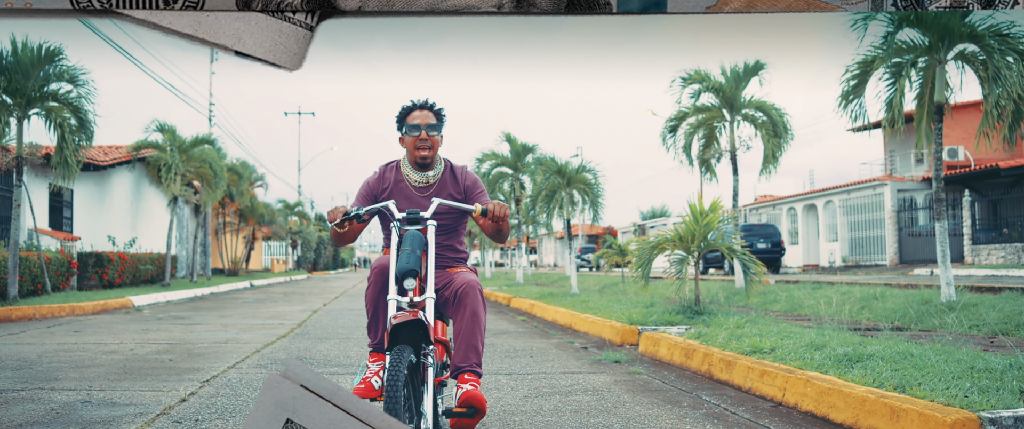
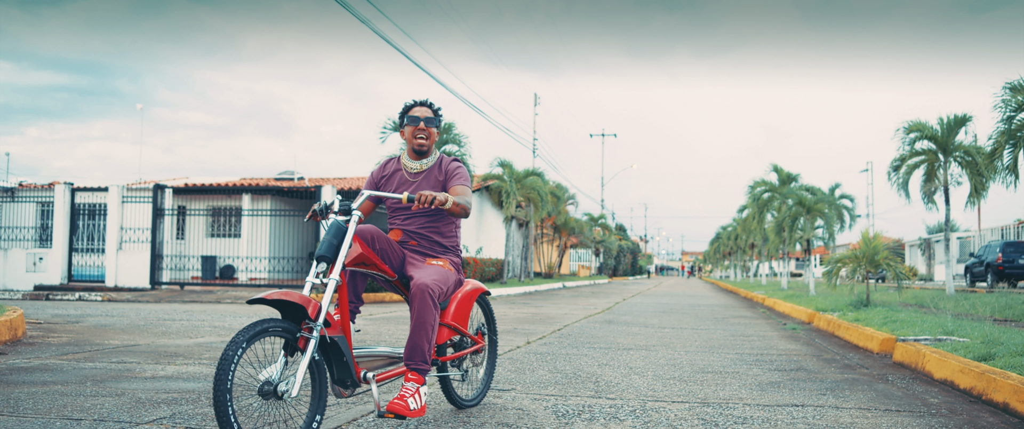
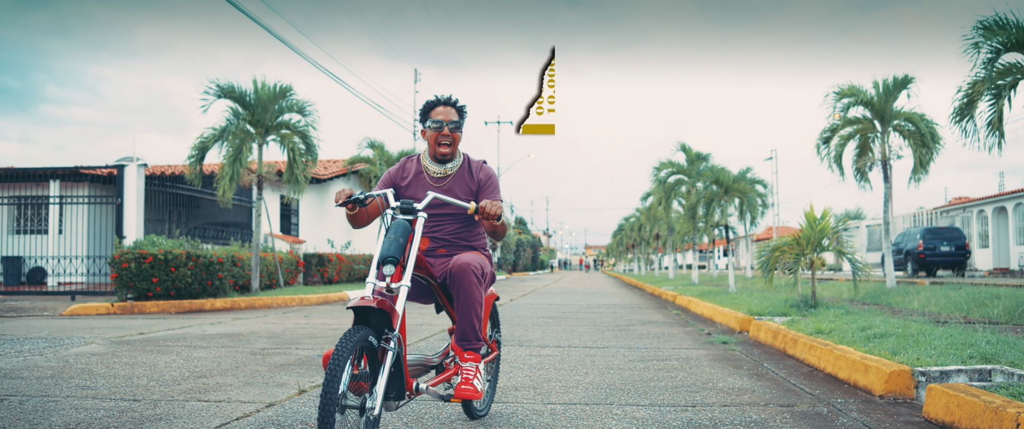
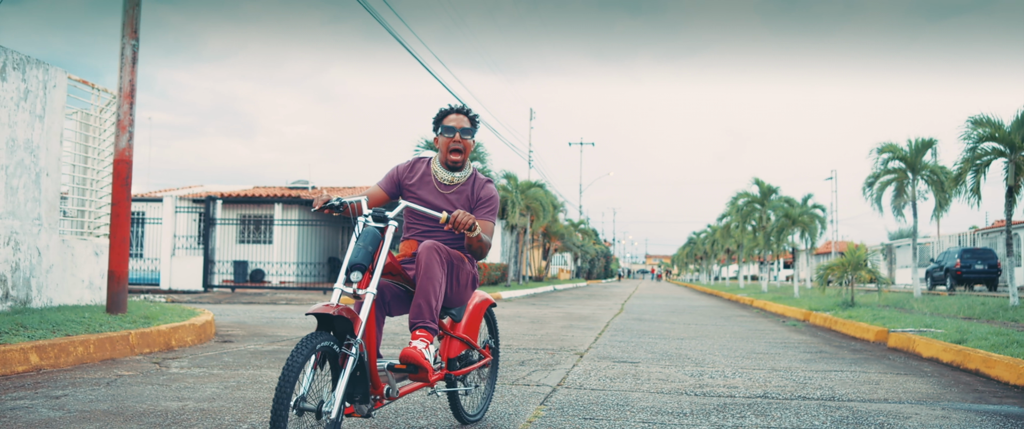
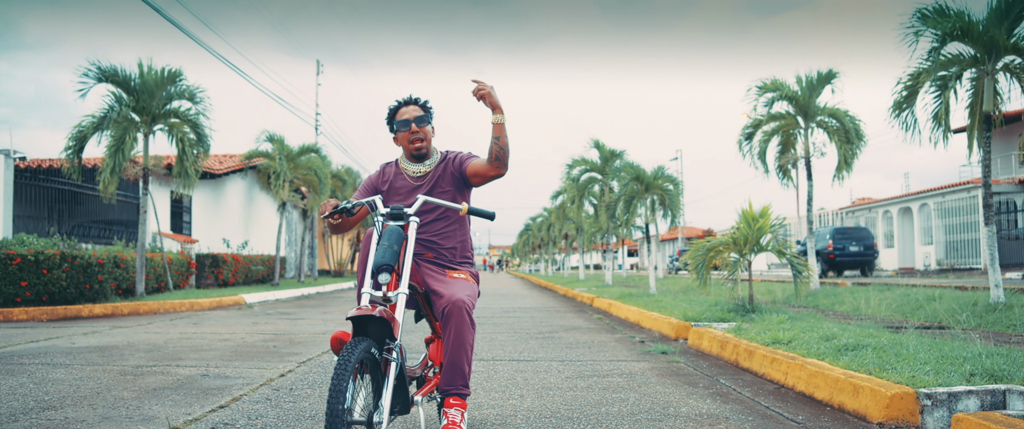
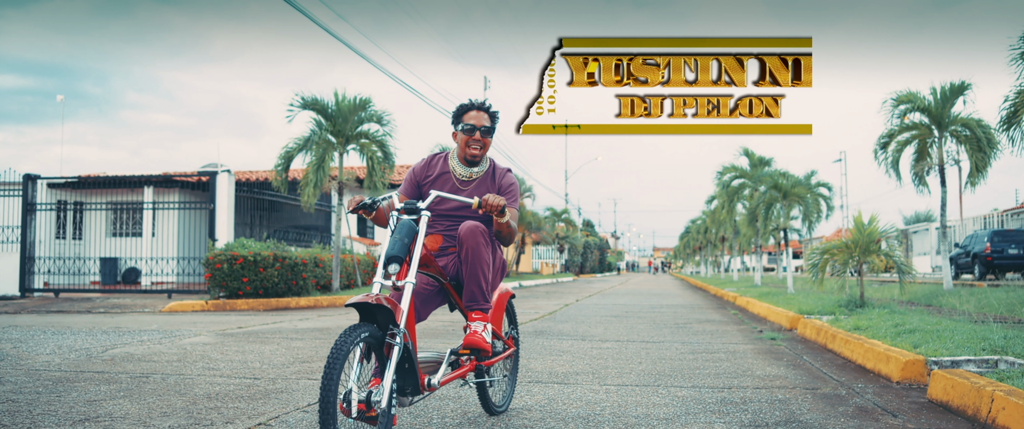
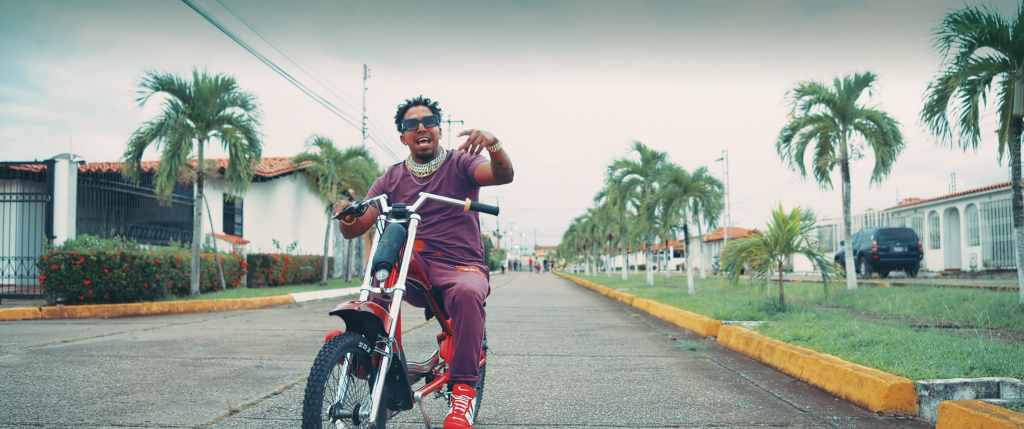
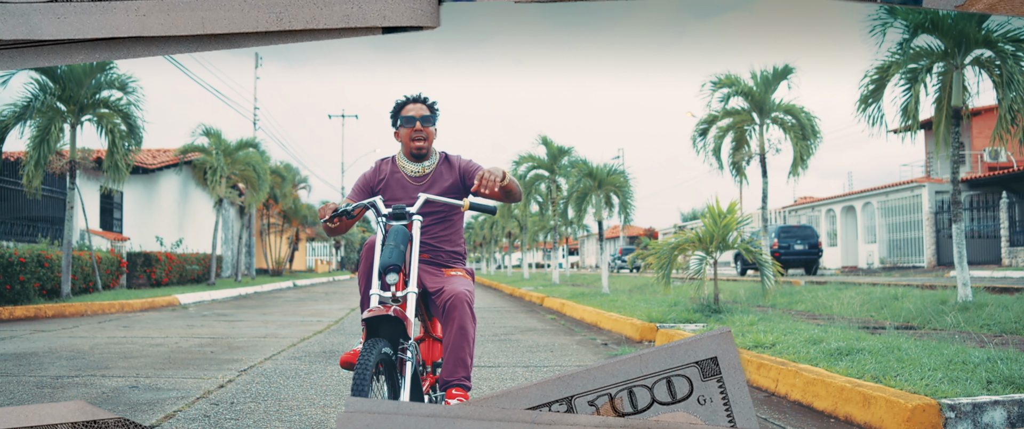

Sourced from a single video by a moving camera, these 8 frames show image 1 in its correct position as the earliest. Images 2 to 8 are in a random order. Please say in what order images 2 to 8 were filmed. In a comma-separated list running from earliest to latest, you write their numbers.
8, 5, 7, 3, 6, 2, 4
